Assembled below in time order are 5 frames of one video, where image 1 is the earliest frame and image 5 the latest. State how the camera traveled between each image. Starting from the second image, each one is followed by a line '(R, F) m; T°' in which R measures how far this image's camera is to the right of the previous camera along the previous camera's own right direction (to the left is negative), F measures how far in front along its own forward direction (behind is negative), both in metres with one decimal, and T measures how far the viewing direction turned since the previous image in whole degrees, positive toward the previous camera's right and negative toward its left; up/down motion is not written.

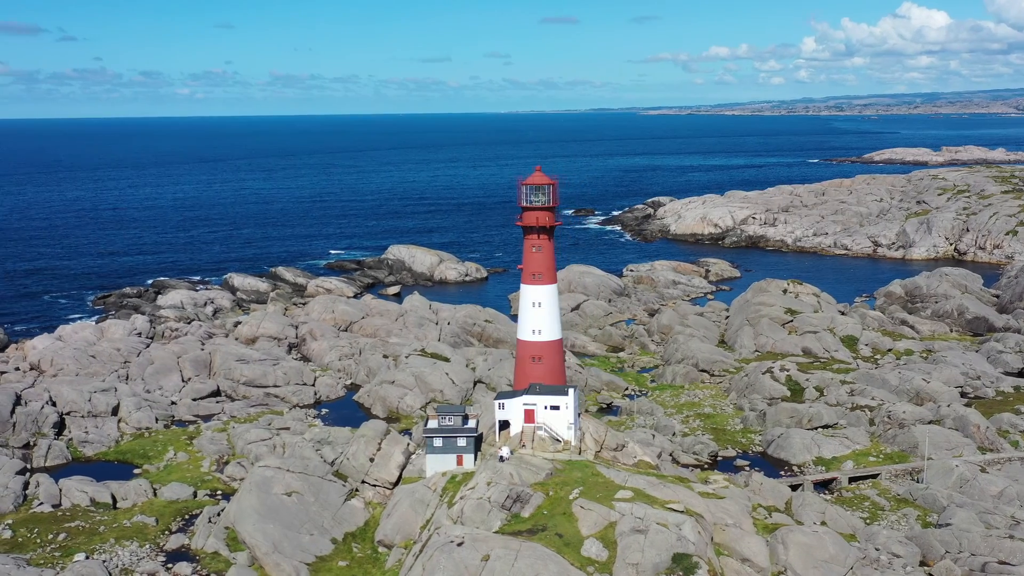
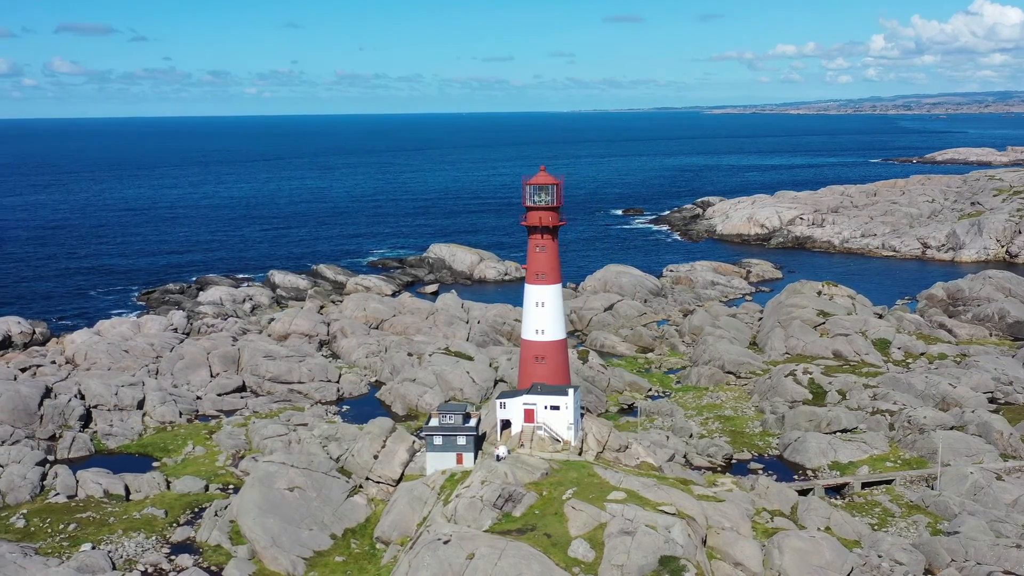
(+1.2, +0.1) m; -2°
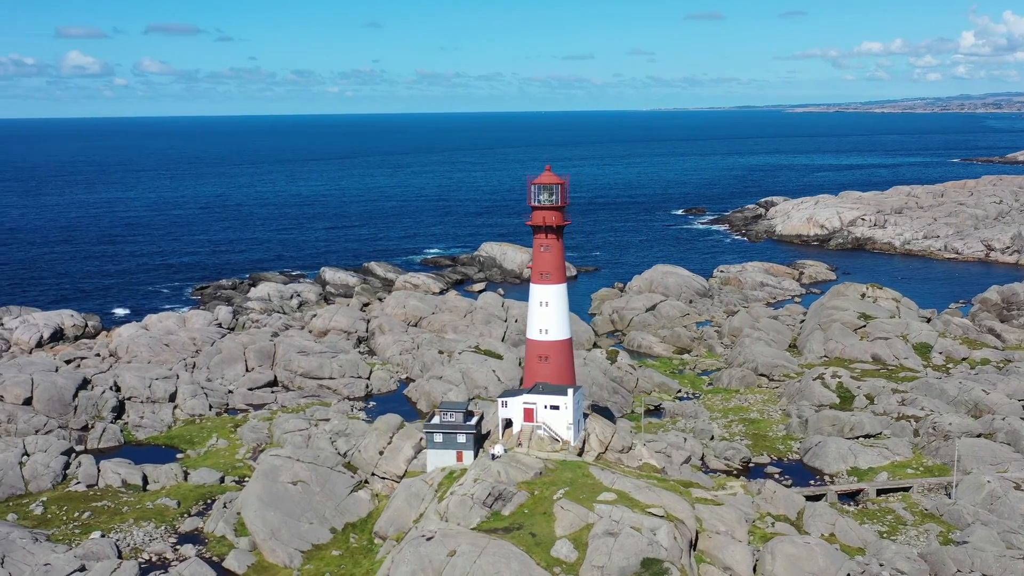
(+1.5, 0.0) m; -3°
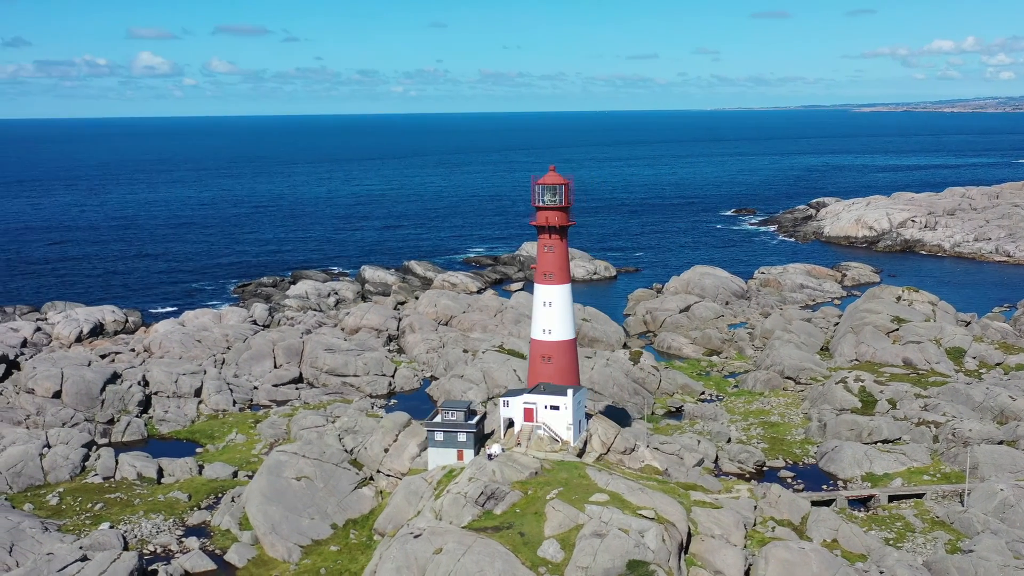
(+1.2, -0.1) m; -2°
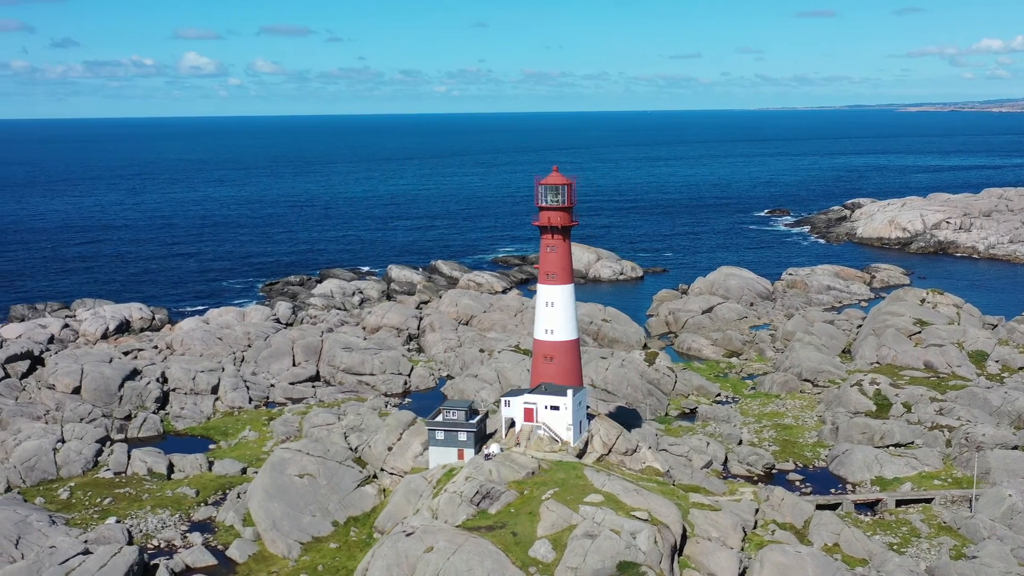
(+0.8, -0.1) m; -2°
